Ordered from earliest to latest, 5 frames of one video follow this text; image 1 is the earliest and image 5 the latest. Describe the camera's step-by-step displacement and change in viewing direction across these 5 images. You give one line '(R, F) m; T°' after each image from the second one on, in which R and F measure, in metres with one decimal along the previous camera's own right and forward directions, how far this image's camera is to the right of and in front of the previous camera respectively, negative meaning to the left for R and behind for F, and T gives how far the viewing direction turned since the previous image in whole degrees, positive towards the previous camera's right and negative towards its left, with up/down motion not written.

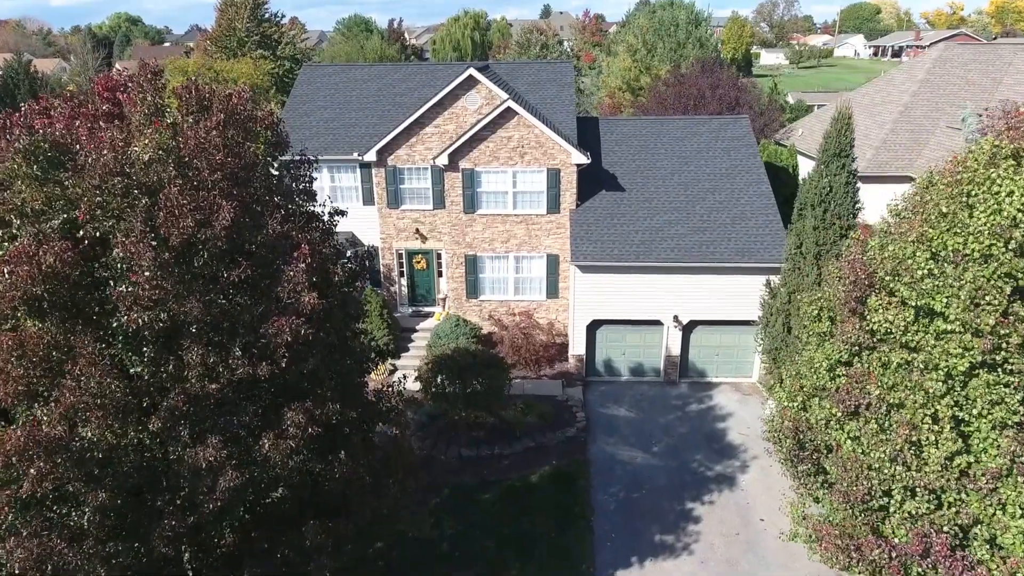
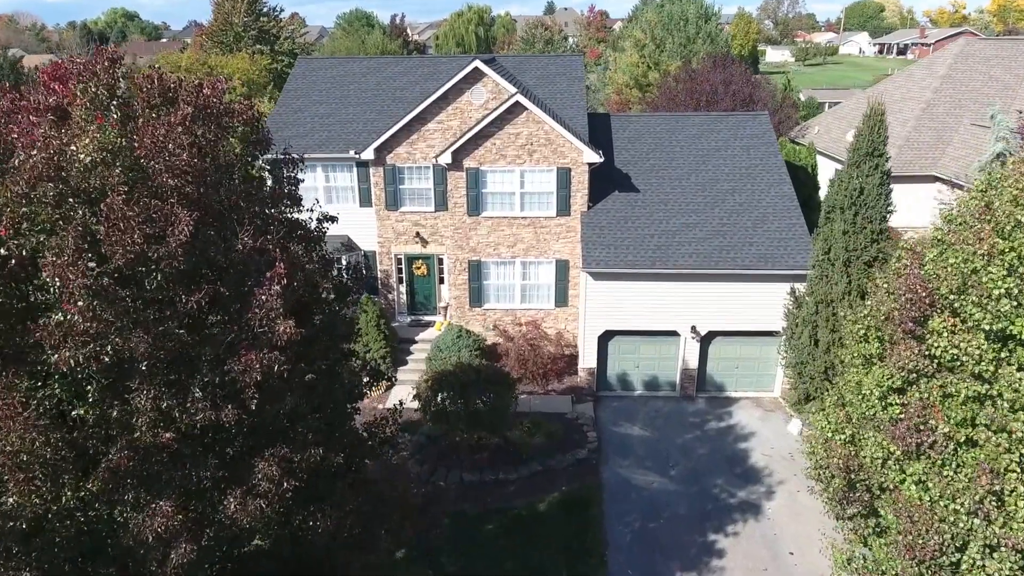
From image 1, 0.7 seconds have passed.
(-0.2, +1.3) m; 0°
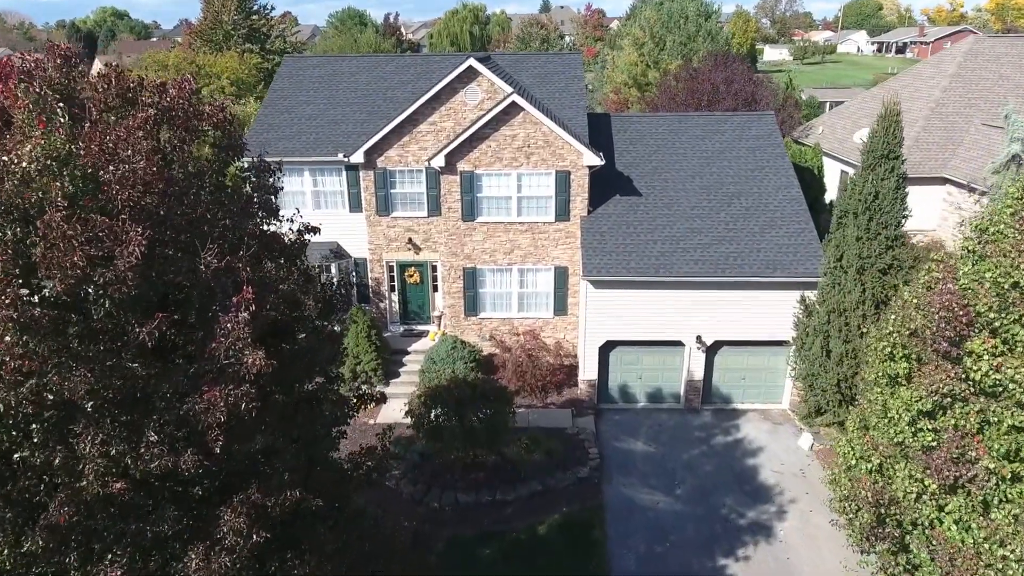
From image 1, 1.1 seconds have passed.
(0.0, +0.8) m; +1°
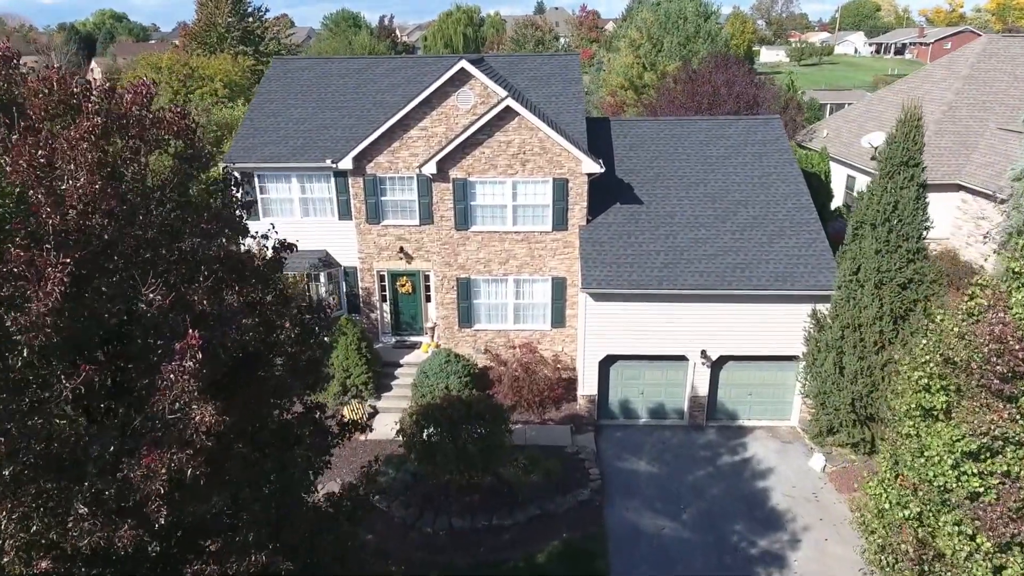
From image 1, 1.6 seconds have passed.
(+0.1, +0.8) m; 0°
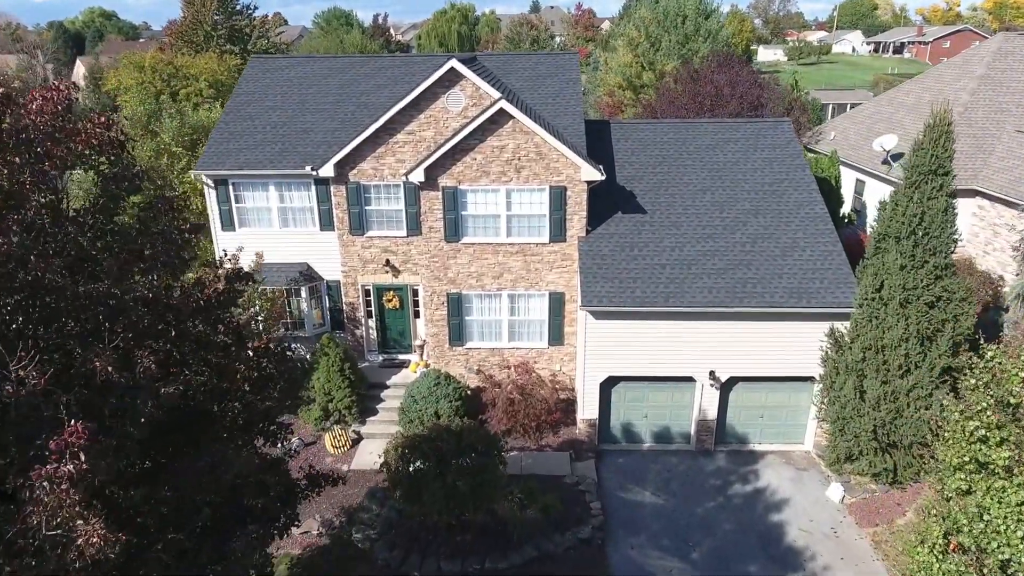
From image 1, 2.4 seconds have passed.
(+0.1, +1.2) m; 0°
